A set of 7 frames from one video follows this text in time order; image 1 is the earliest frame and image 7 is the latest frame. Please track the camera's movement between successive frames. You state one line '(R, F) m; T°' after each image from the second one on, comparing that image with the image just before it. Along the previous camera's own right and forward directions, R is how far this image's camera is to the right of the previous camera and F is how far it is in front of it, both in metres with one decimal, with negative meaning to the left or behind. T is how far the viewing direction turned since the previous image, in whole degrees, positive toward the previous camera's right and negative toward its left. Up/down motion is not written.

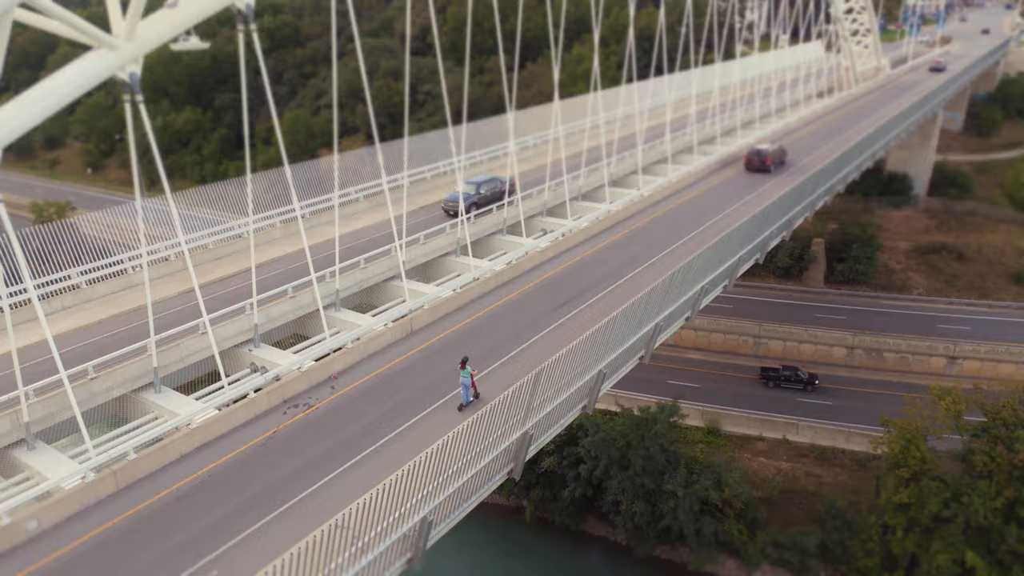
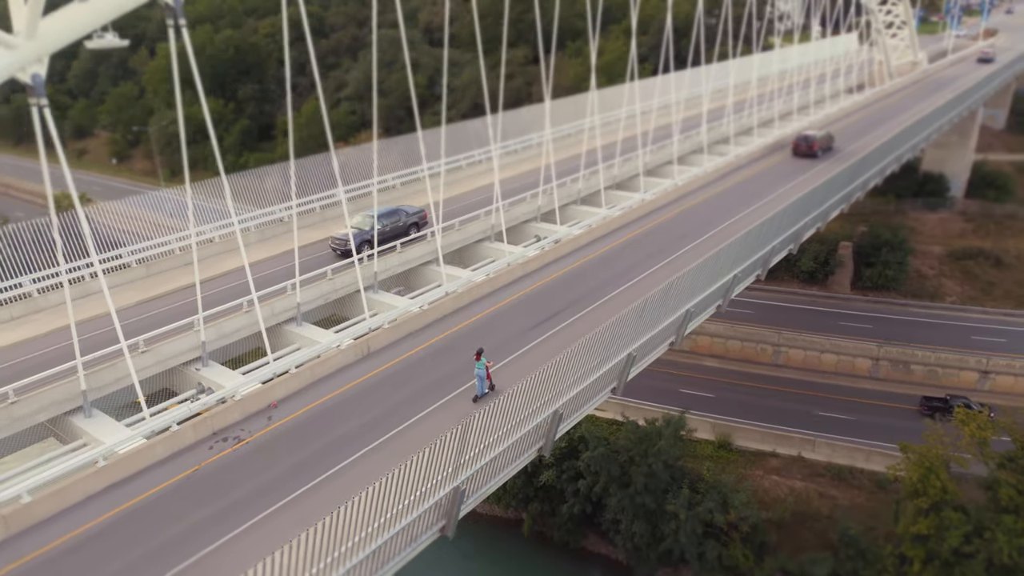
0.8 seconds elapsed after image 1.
(+1.0, +1.1) m; -2°
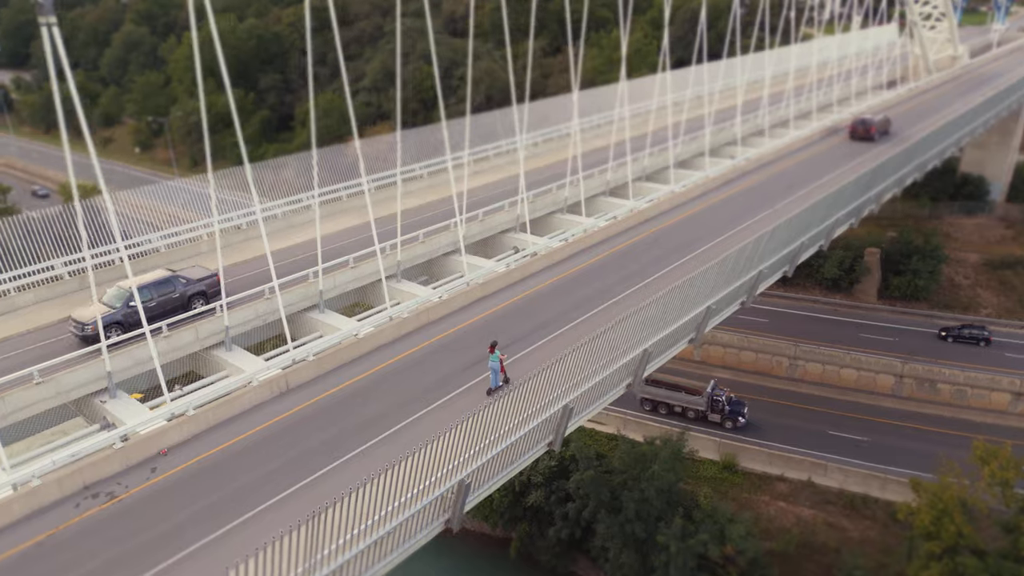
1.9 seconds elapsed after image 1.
(+1.4, +1.4) m; -3°
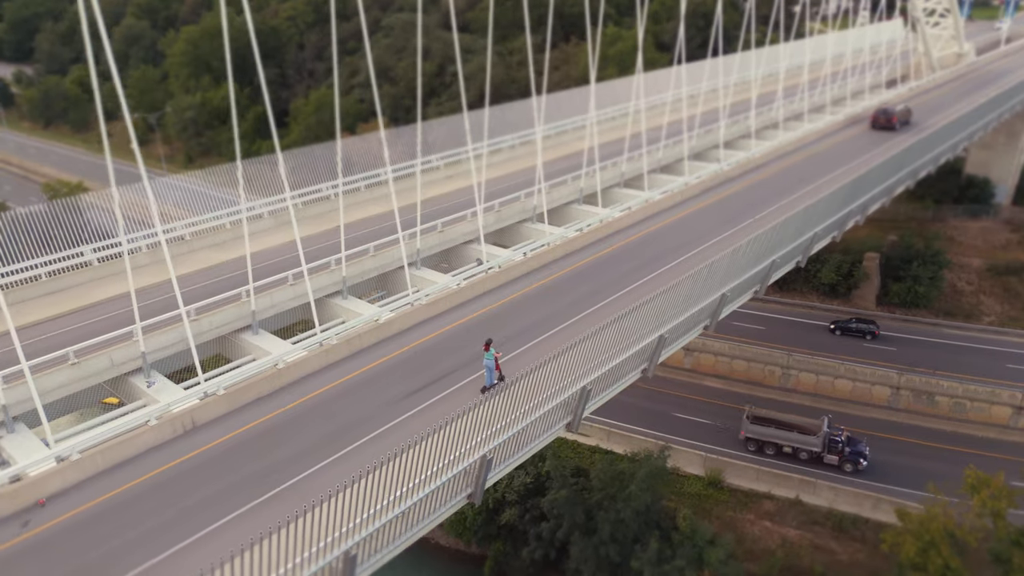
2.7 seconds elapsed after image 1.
(+1.1, +0.9) m; -1°
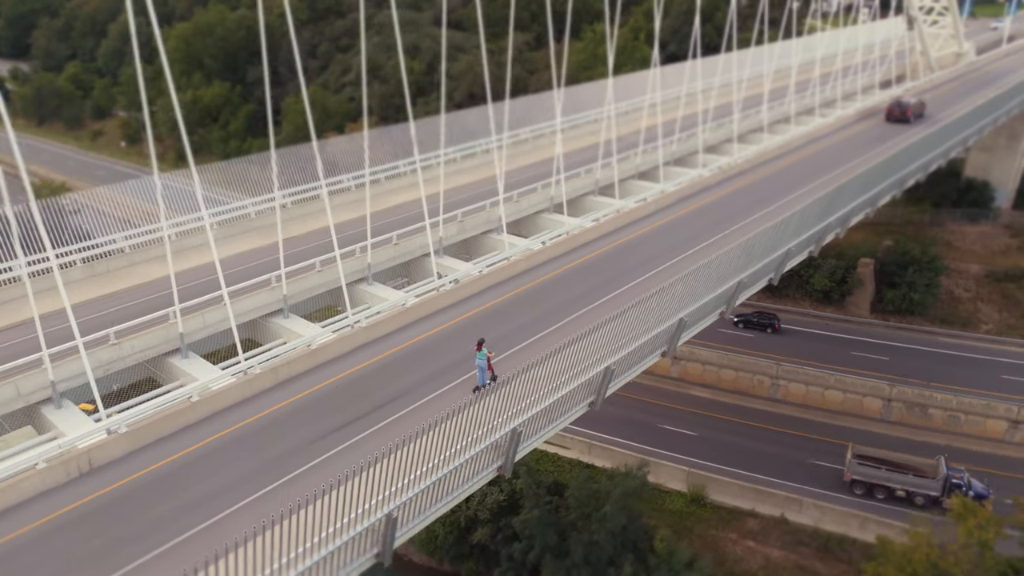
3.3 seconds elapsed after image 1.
(+0.9, +0.9) m; 0°
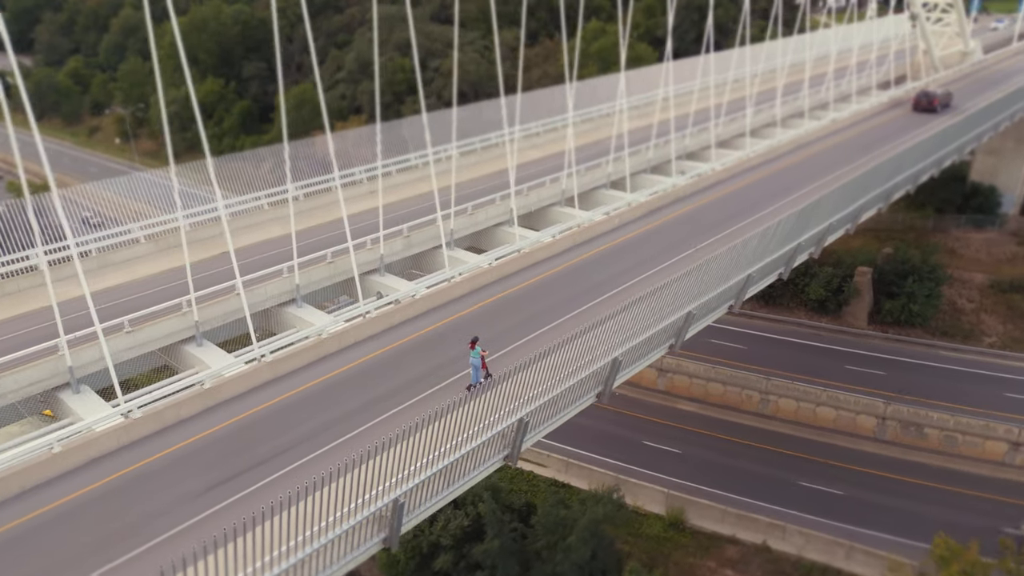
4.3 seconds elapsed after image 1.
(+1.3, +1.2) m; -1°
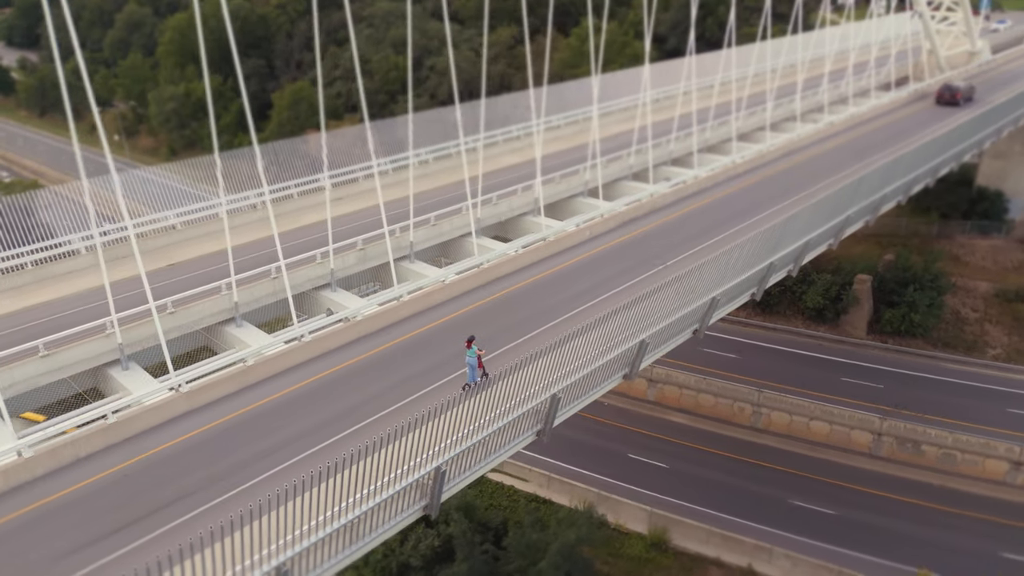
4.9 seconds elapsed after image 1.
(+1.0, +0.8) m; -1°
